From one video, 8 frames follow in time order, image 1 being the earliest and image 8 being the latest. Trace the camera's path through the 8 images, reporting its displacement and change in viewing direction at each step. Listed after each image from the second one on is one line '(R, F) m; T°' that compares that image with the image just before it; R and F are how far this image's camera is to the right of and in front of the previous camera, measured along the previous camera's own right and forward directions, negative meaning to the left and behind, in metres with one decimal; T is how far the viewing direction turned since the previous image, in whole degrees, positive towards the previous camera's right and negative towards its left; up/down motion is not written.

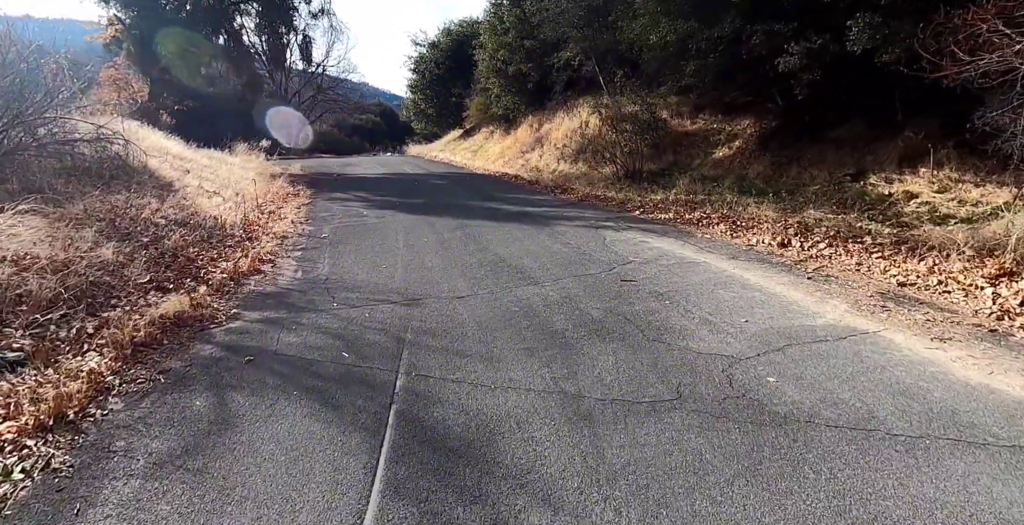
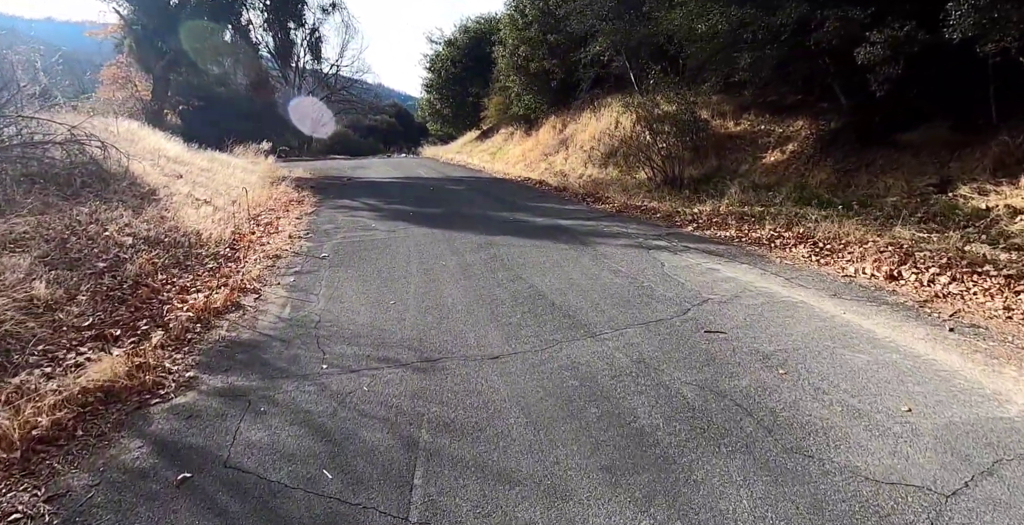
(-0.3, +1.5) m; -1°
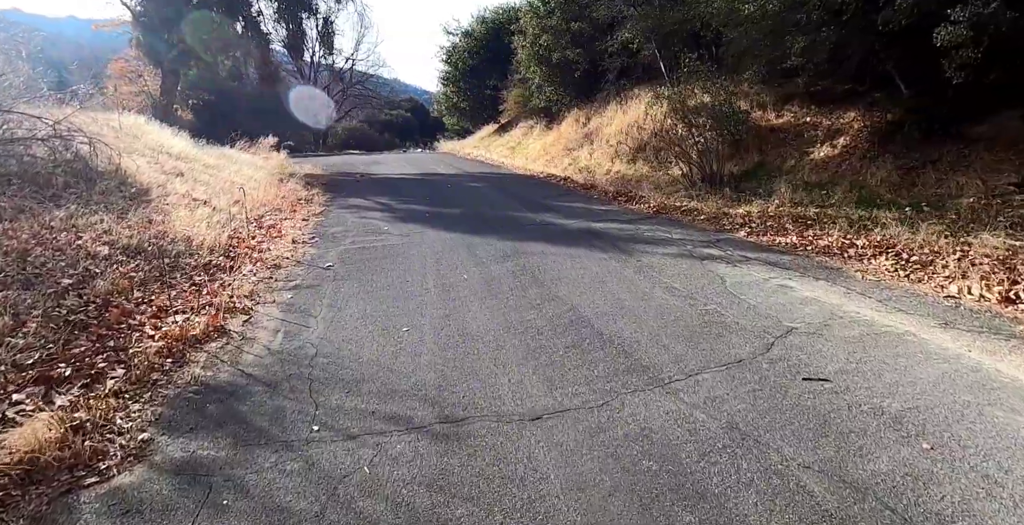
(-0.2, +1.0) m; -1°
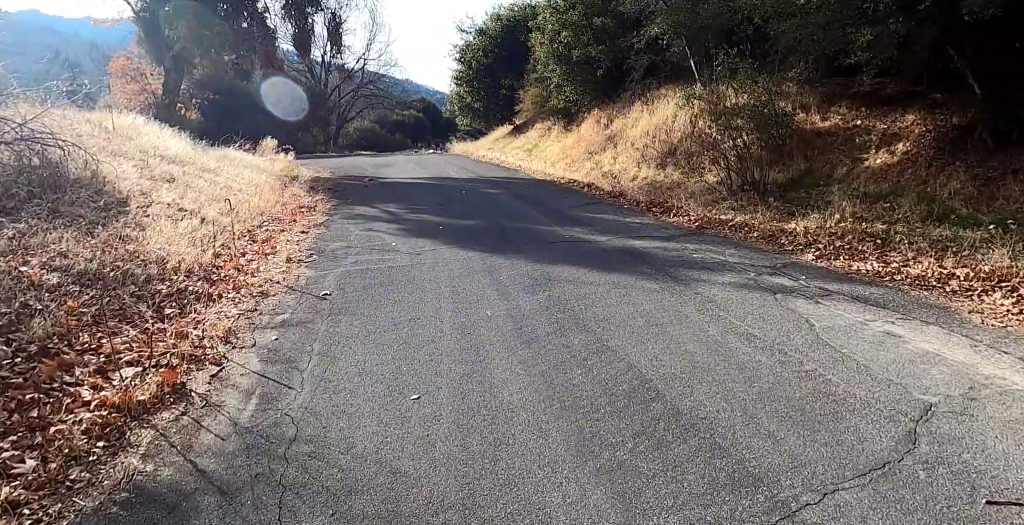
(-0.2, +1.1) m; -1°
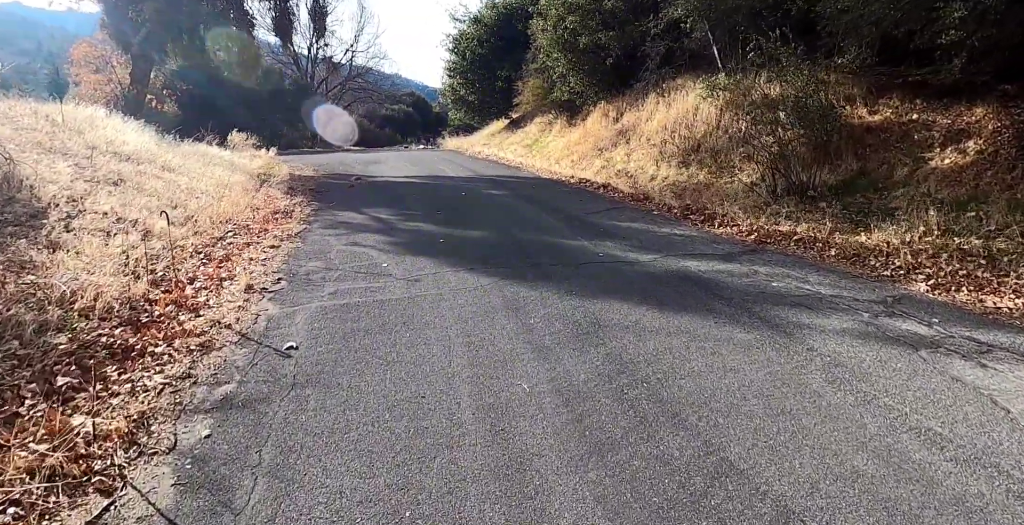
(-0.3, +1.6) m; +1°
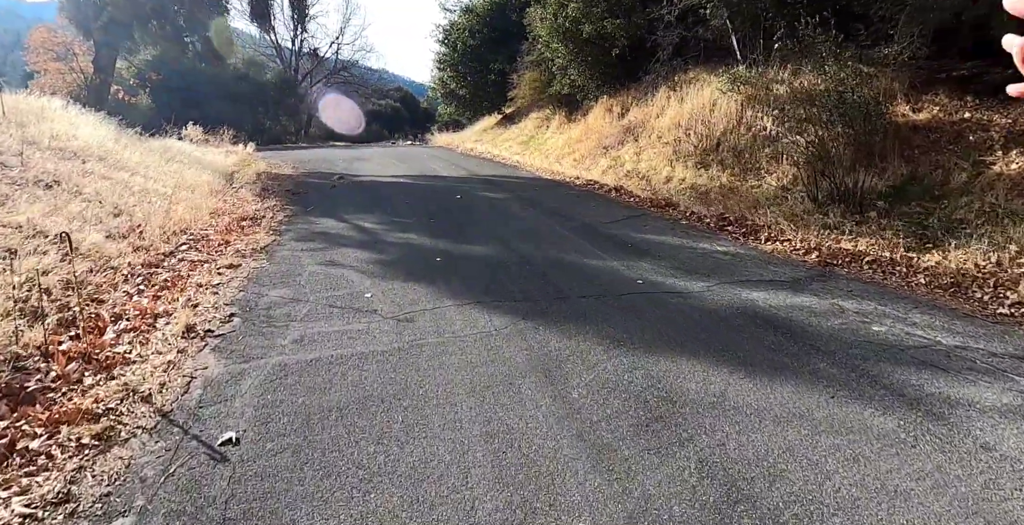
(-0.2, +1.3) m; +1°
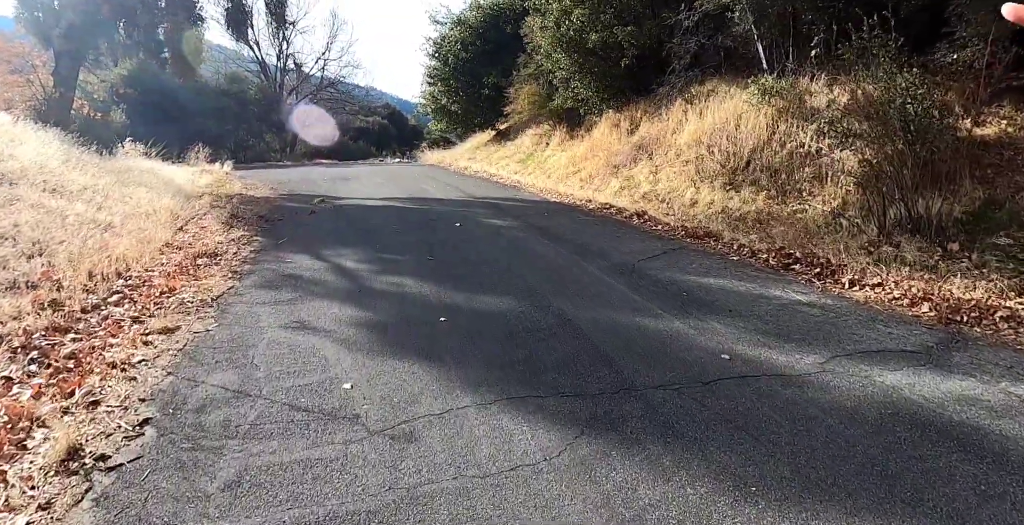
(-0.3, +1.4) m; +1°
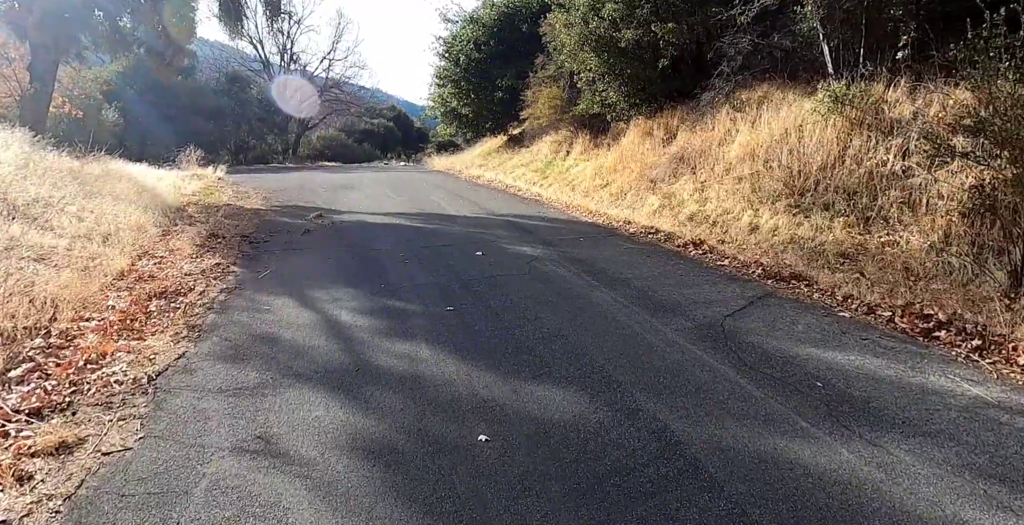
(-0.3, +1.5) m; 0°
